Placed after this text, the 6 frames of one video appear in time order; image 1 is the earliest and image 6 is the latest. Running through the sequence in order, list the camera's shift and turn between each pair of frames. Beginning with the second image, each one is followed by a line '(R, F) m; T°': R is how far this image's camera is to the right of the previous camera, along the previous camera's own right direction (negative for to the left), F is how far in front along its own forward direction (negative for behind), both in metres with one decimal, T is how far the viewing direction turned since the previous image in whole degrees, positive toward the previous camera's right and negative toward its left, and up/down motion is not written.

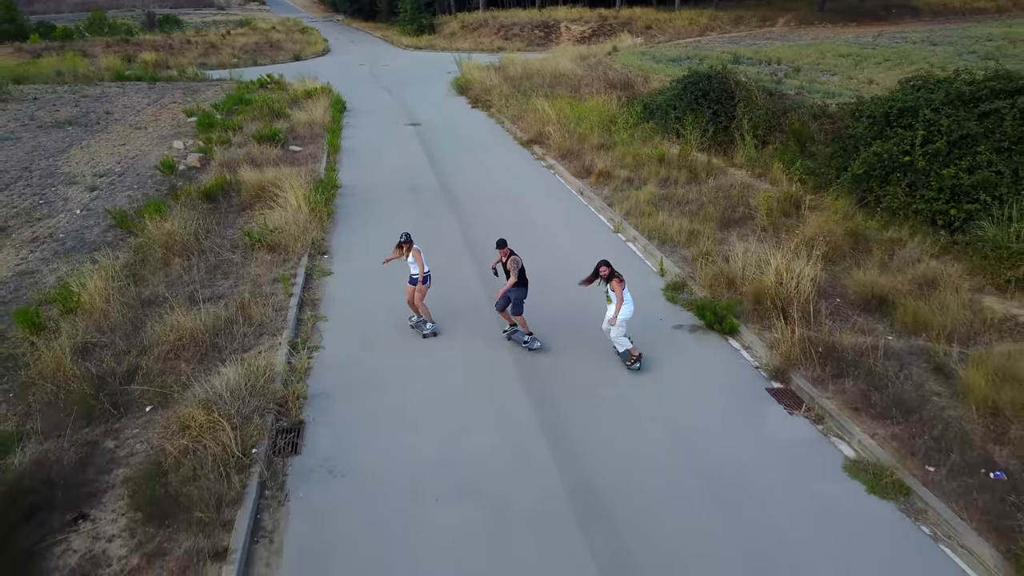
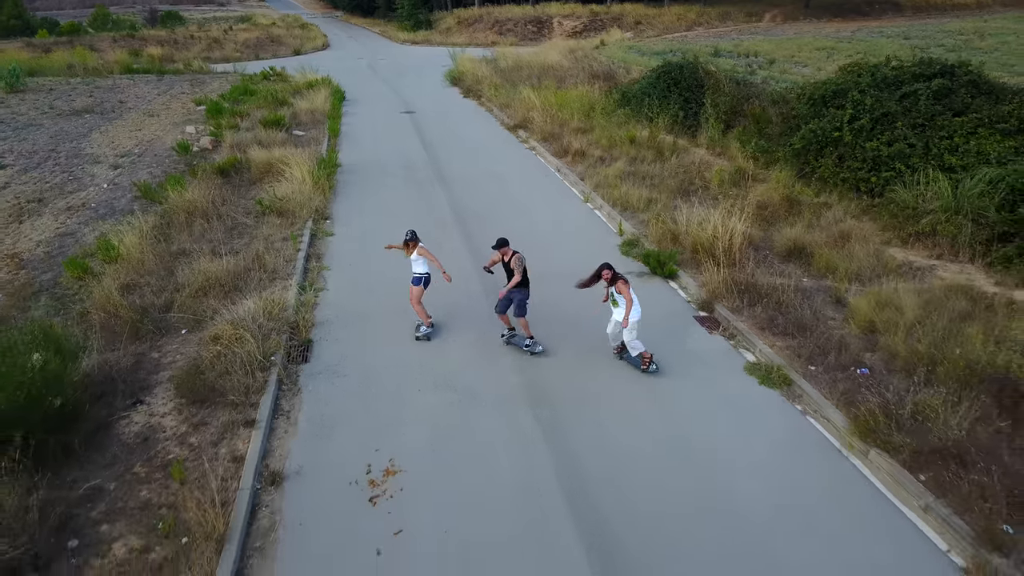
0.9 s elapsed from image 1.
(+0.3, -1.3) m; 0°
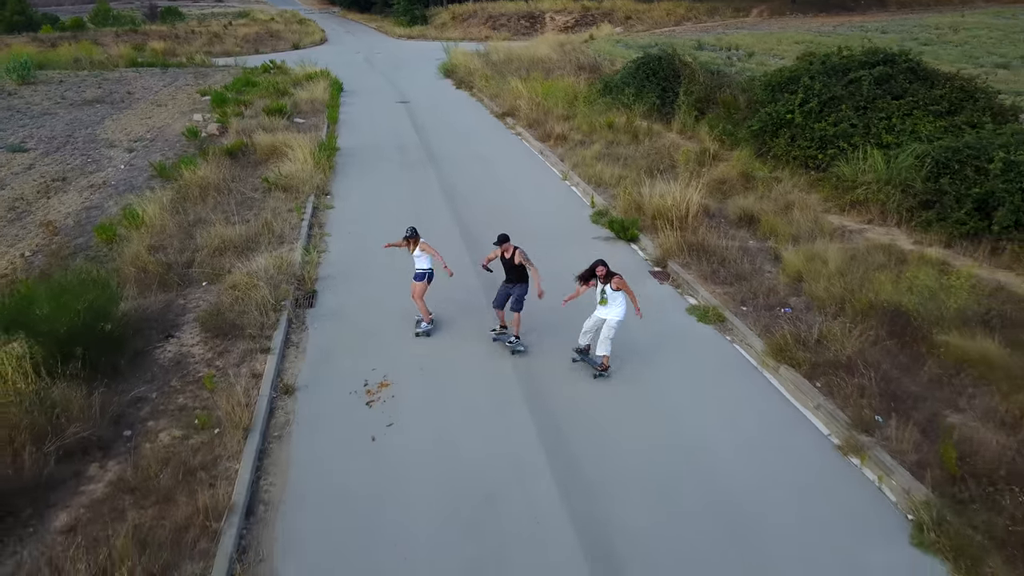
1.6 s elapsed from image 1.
(+0.2, -1.1) m; 0°
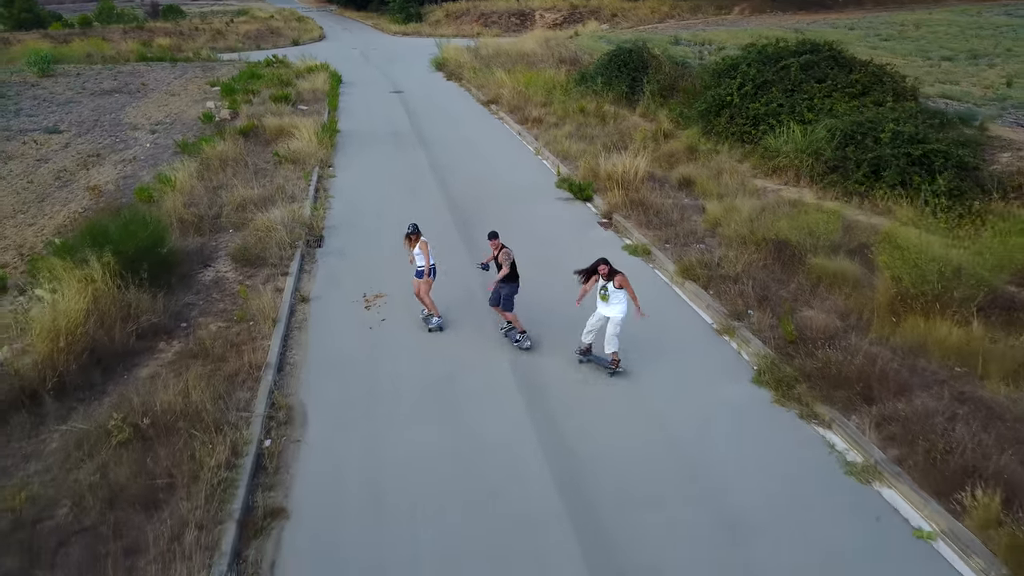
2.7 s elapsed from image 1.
(+0.3, -1.8) m; 0°
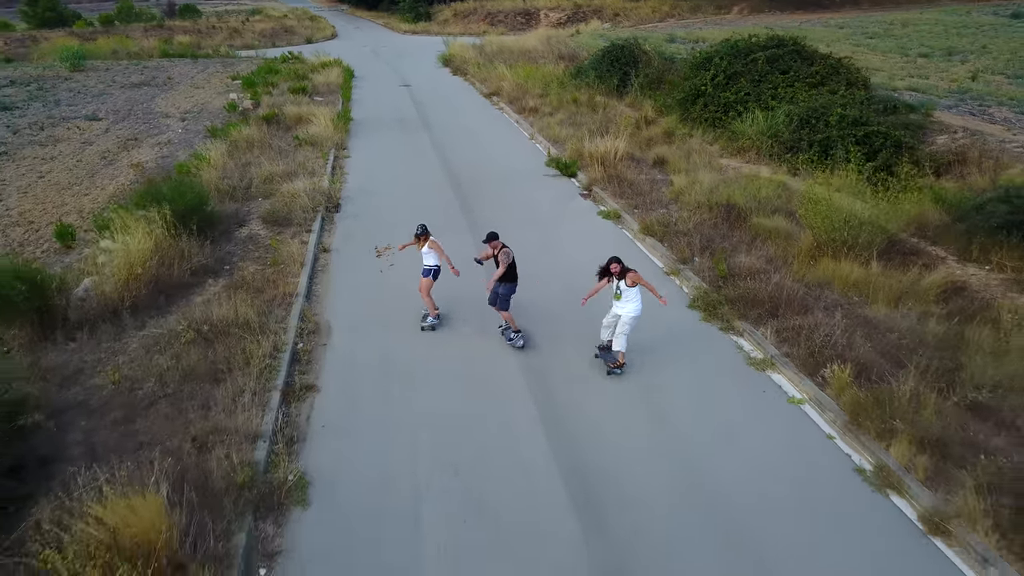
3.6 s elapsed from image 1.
(+0.3, -1.6) m; -1°
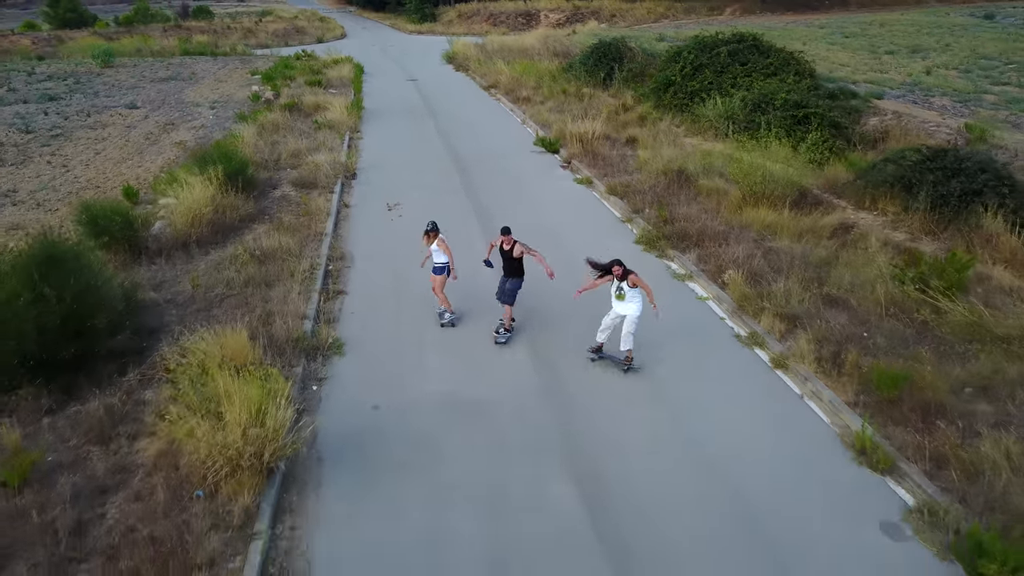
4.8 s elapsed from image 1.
(+0.3, -2.1) m; 0°
